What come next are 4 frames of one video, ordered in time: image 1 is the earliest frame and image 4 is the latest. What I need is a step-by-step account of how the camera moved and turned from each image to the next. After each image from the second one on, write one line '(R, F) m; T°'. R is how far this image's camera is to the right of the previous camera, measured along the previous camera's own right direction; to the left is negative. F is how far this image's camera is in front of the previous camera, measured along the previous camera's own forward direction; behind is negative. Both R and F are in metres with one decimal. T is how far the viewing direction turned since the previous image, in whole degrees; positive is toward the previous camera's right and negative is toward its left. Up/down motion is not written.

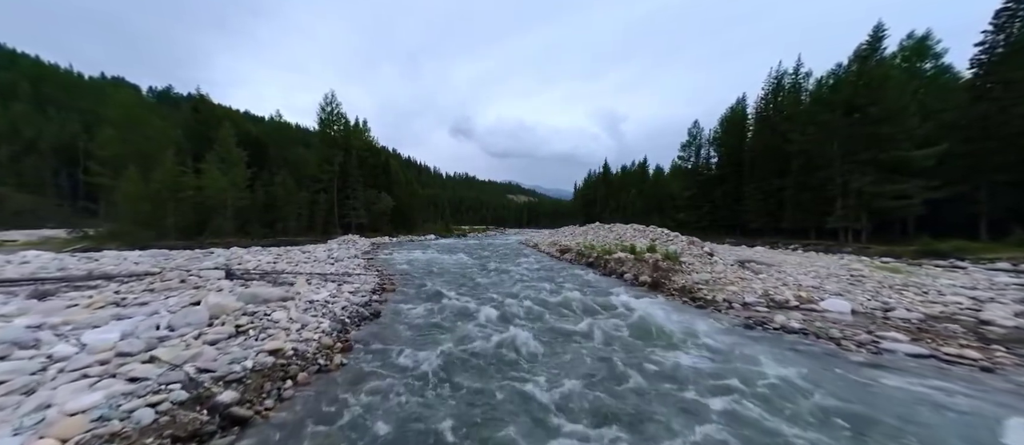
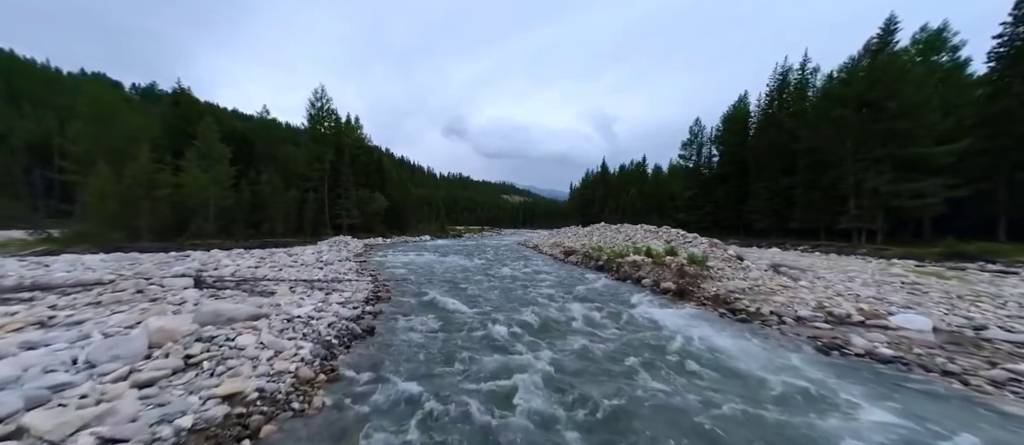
(-0.4, +1.1) m; +1°
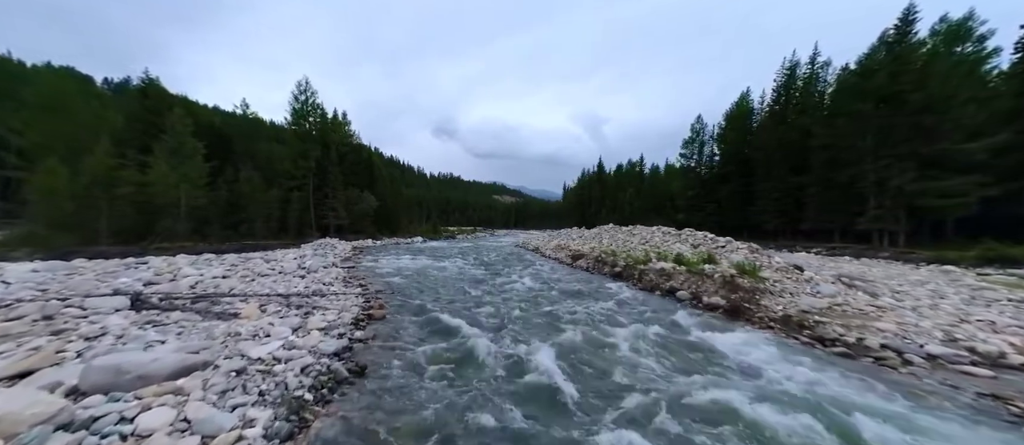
(-0.7, +1.7) m; +2°
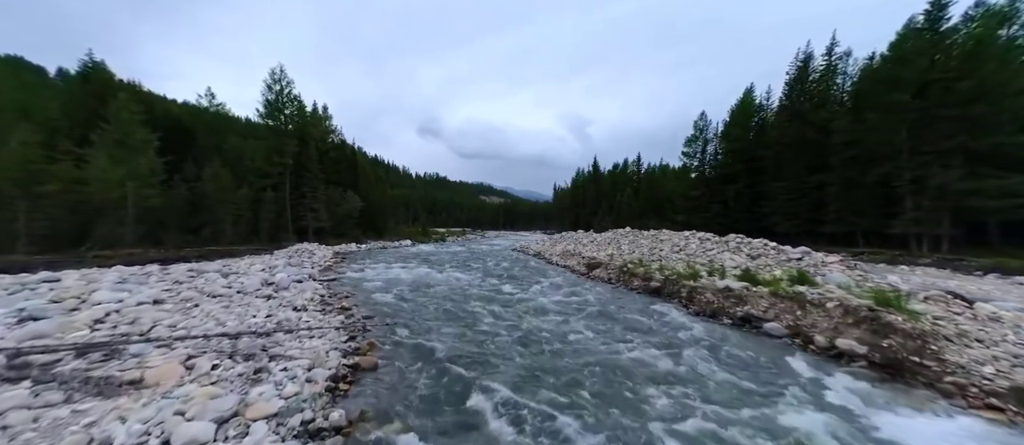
(-1.1, +2.7) m; +2°
